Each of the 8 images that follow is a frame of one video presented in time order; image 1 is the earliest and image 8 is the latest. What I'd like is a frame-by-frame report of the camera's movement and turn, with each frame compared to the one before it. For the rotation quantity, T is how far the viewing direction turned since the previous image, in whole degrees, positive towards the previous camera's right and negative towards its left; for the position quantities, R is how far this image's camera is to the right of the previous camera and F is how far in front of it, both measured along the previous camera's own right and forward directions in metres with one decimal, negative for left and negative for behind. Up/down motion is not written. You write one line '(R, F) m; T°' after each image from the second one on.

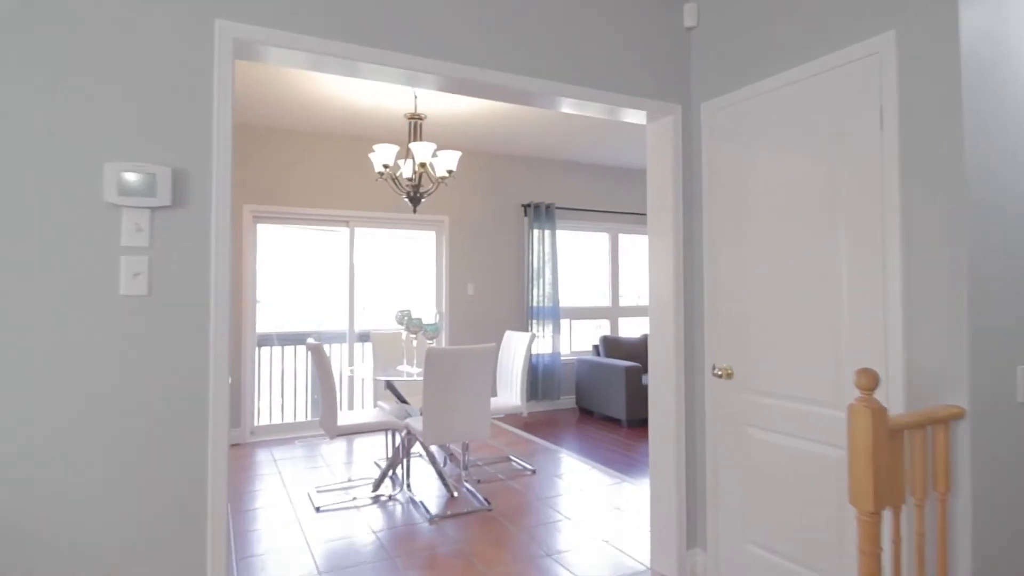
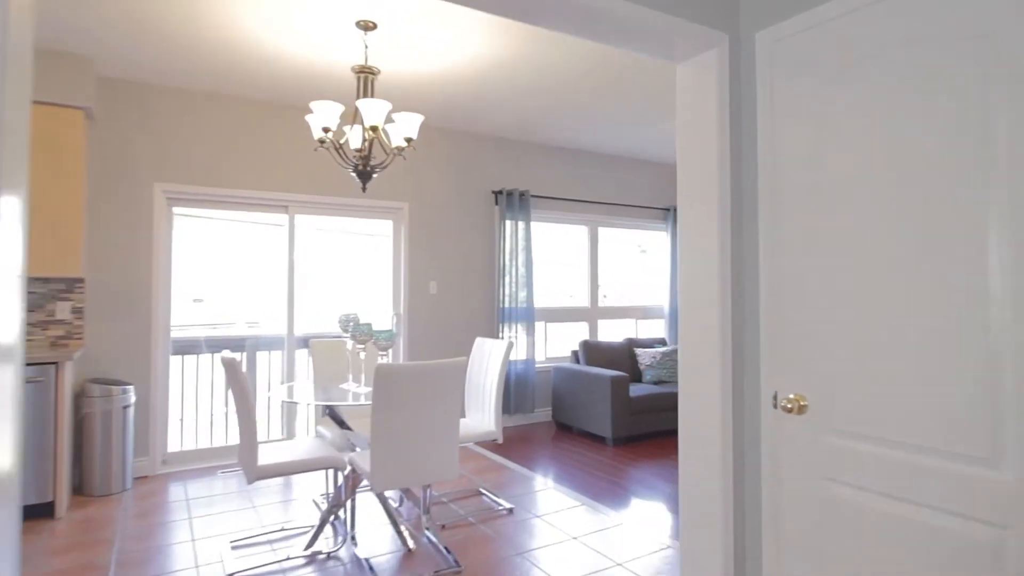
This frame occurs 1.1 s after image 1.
(-0.1, +0.7) m; +4°
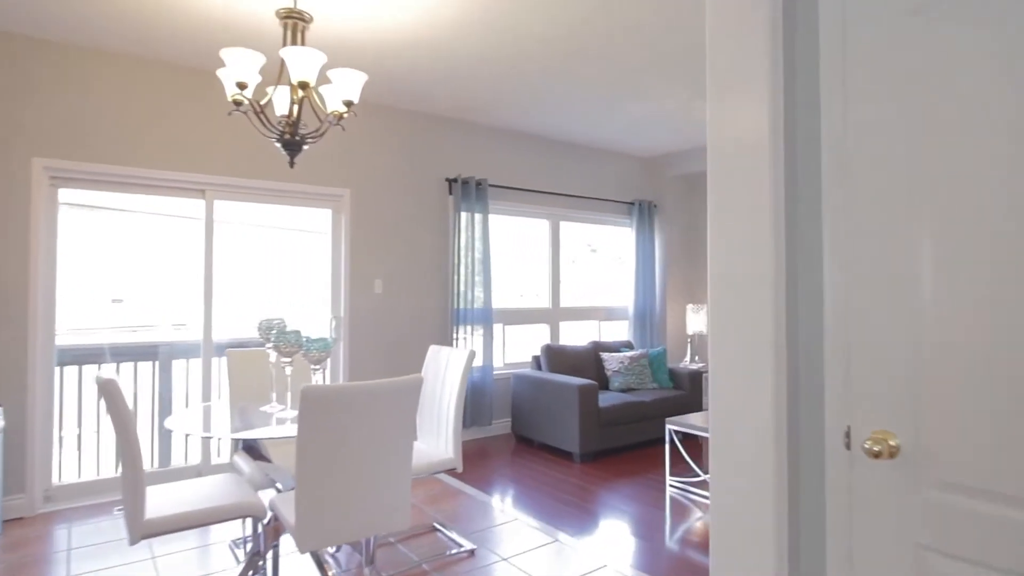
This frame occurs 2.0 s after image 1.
(-0.1, +0.5) m; +5°
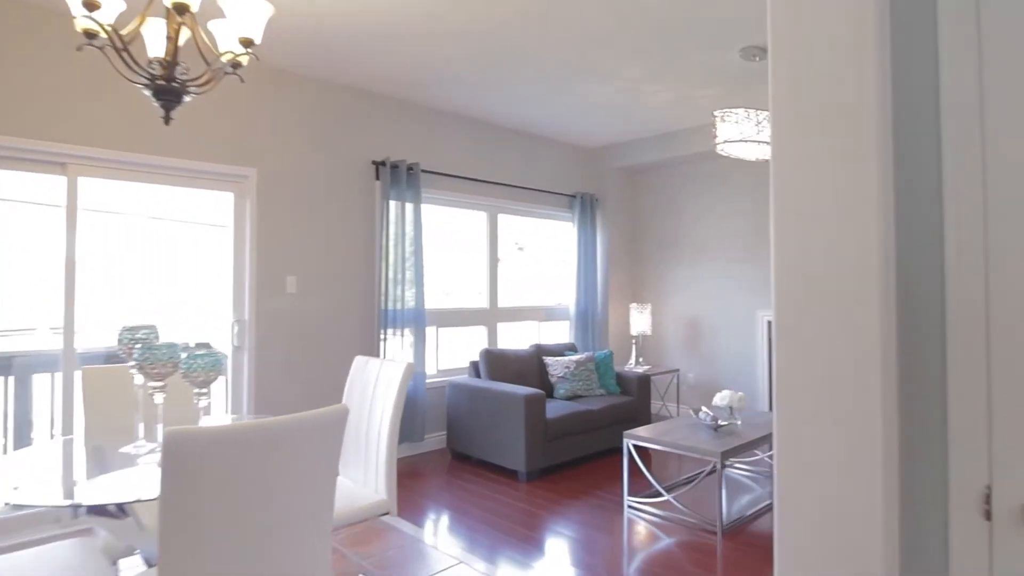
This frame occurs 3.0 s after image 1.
(-0.1, +0.5) m; +7°
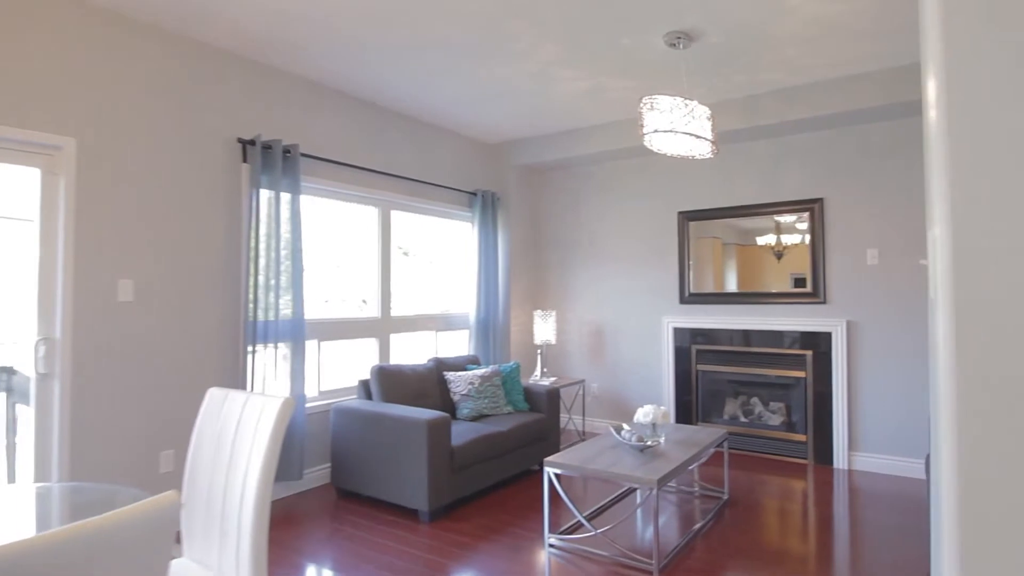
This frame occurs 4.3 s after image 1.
(-0.1, +0.5) m; +11°
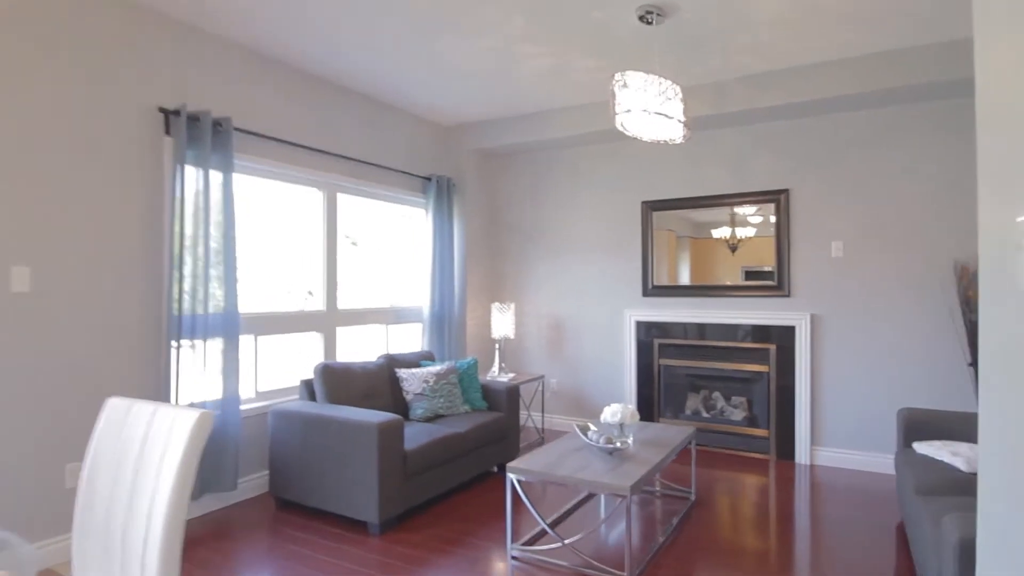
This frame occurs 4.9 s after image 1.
(0.0, +0.3) m; +5°
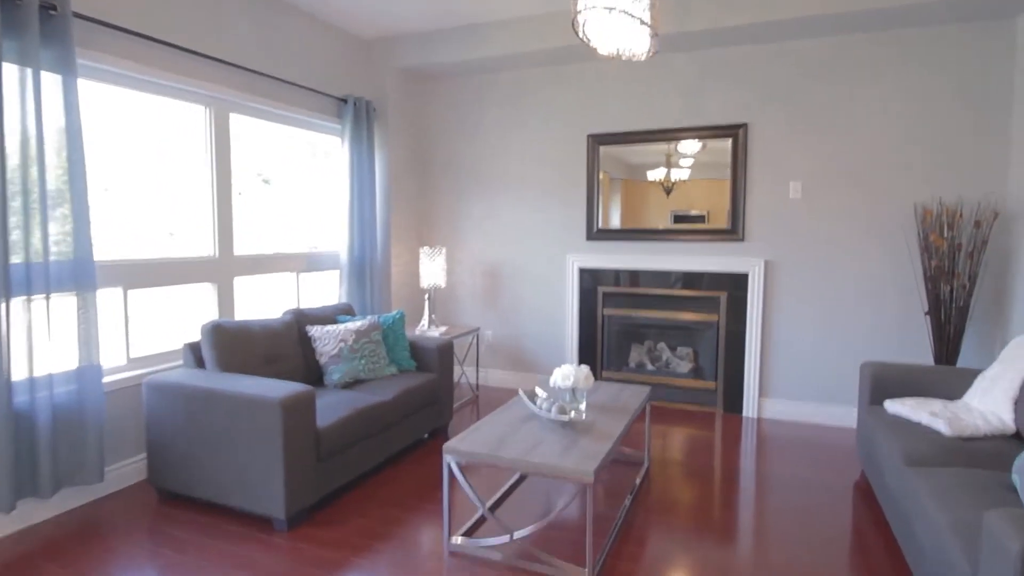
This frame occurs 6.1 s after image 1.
(0.0, +0.5) m; +7°
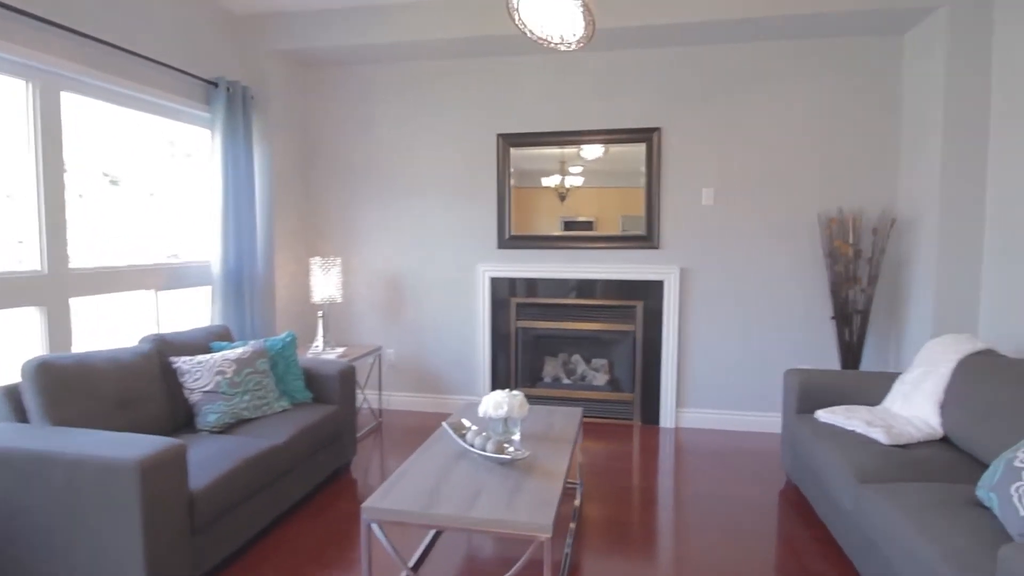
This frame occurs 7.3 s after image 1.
(-0.1, +0.4) m; +11°
